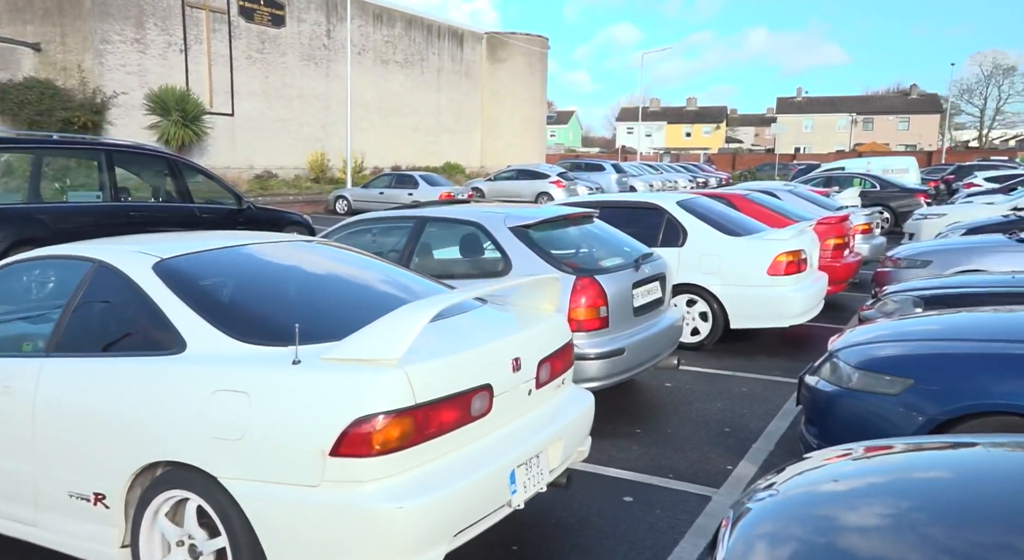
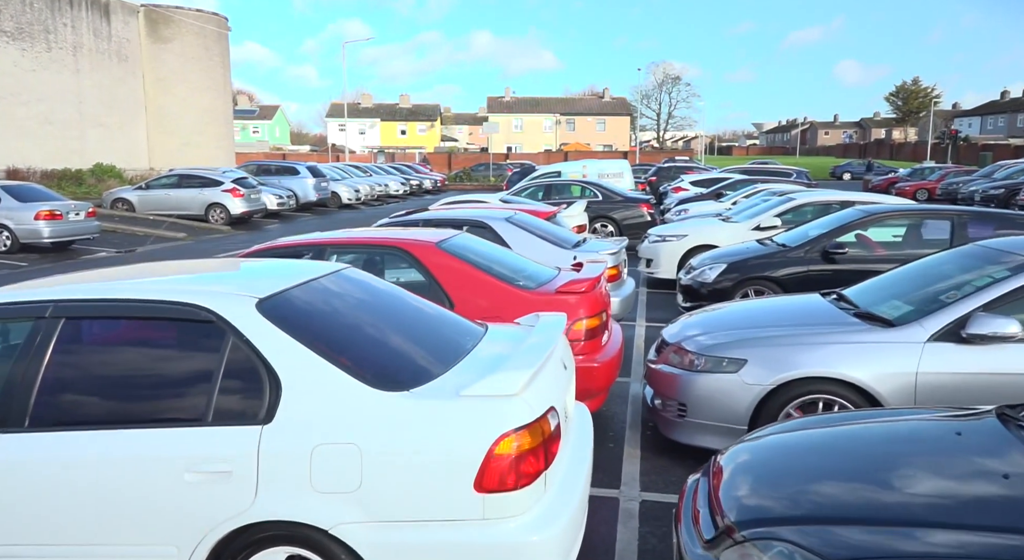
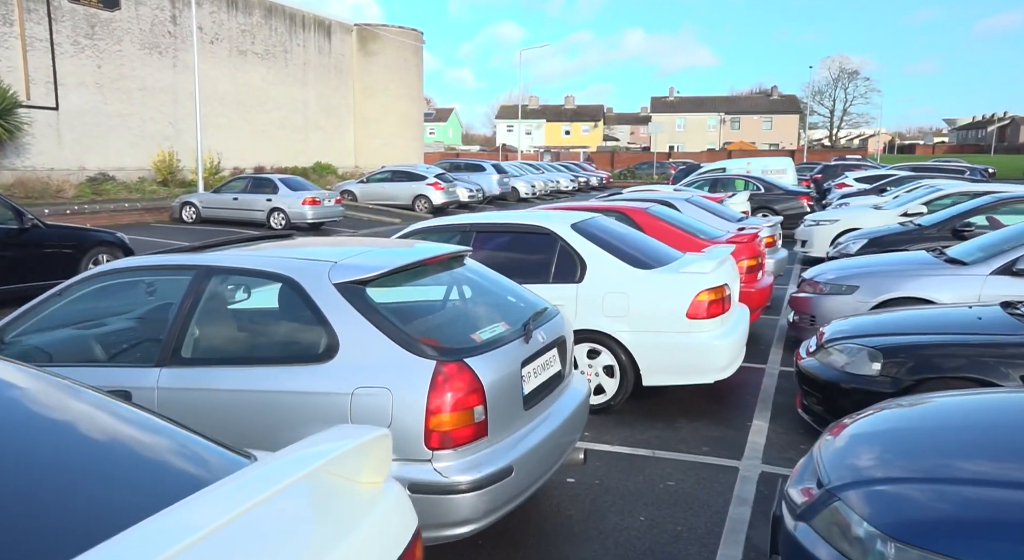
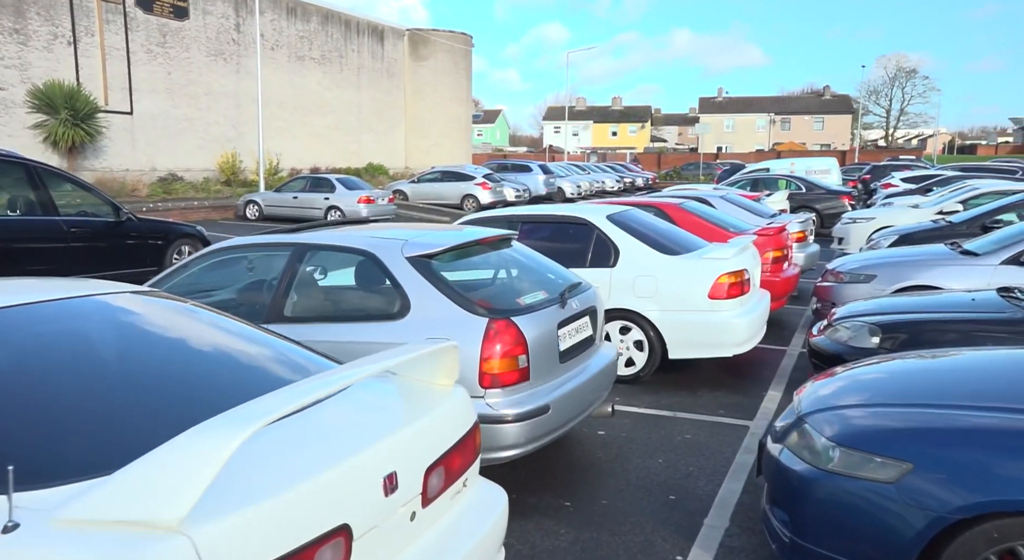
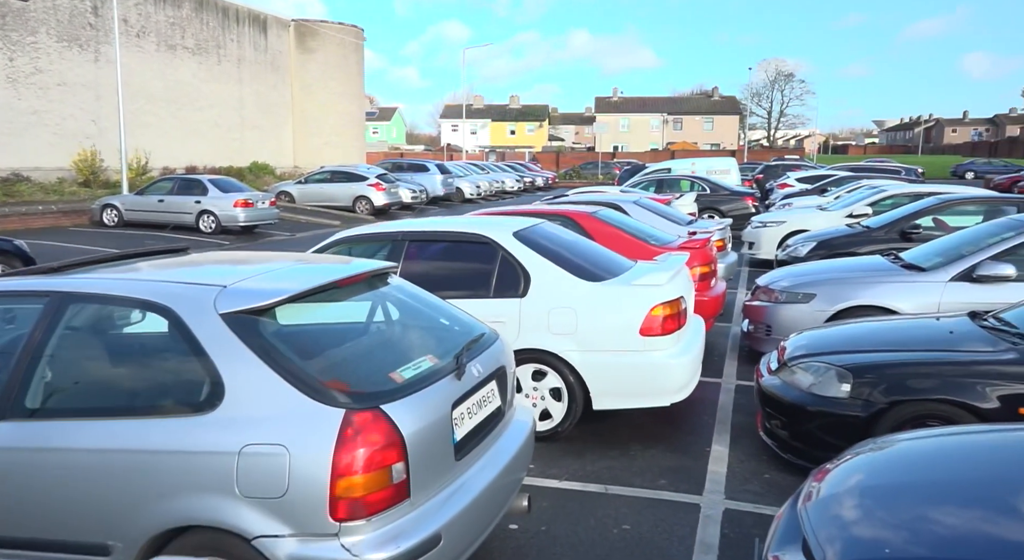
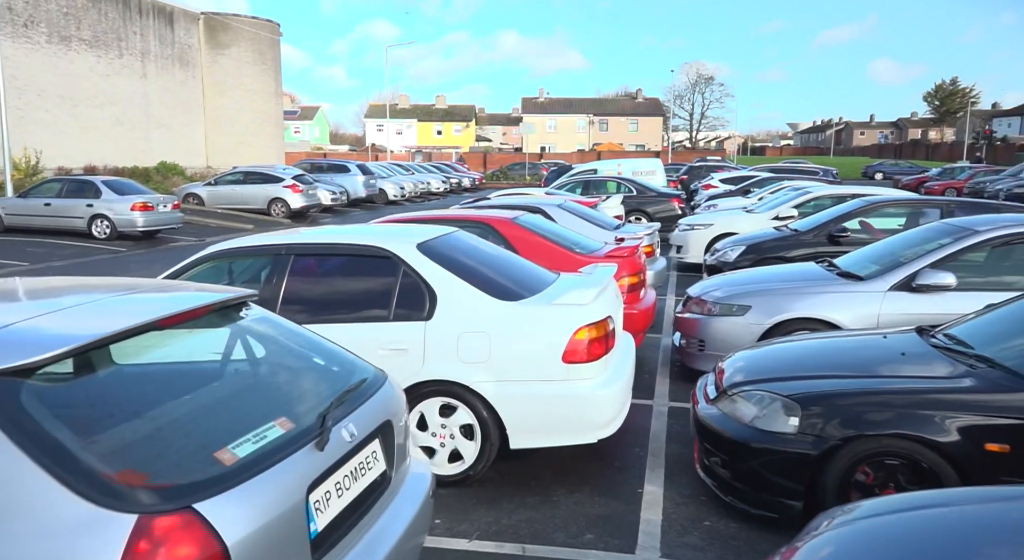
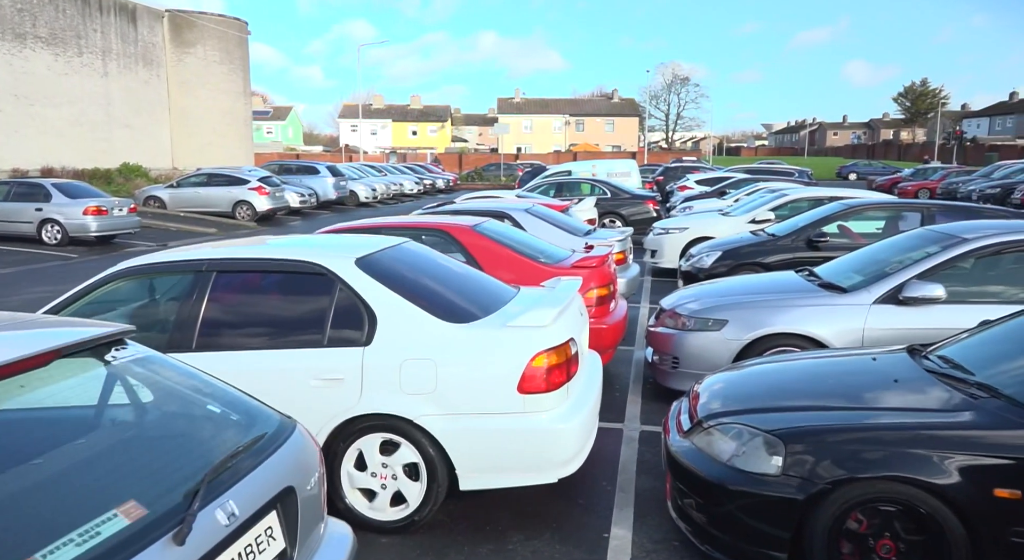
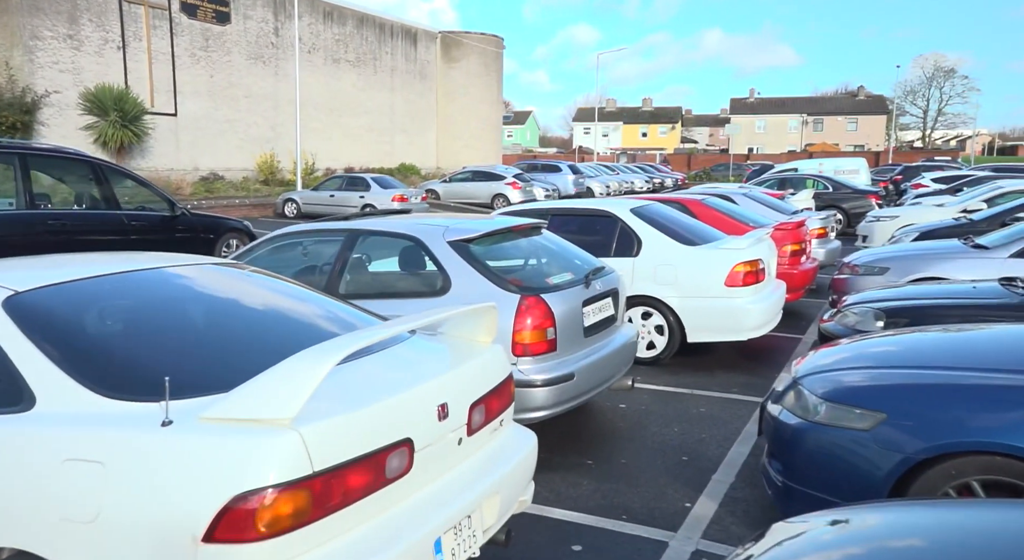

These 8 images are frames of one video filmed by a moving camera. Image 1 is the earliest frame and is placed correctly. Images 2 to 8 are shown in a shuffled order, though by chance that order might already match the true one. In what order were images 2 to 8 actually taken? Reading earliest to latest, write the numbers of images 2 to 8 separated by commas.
8, 4, 3, 5, 6, 7, 2
